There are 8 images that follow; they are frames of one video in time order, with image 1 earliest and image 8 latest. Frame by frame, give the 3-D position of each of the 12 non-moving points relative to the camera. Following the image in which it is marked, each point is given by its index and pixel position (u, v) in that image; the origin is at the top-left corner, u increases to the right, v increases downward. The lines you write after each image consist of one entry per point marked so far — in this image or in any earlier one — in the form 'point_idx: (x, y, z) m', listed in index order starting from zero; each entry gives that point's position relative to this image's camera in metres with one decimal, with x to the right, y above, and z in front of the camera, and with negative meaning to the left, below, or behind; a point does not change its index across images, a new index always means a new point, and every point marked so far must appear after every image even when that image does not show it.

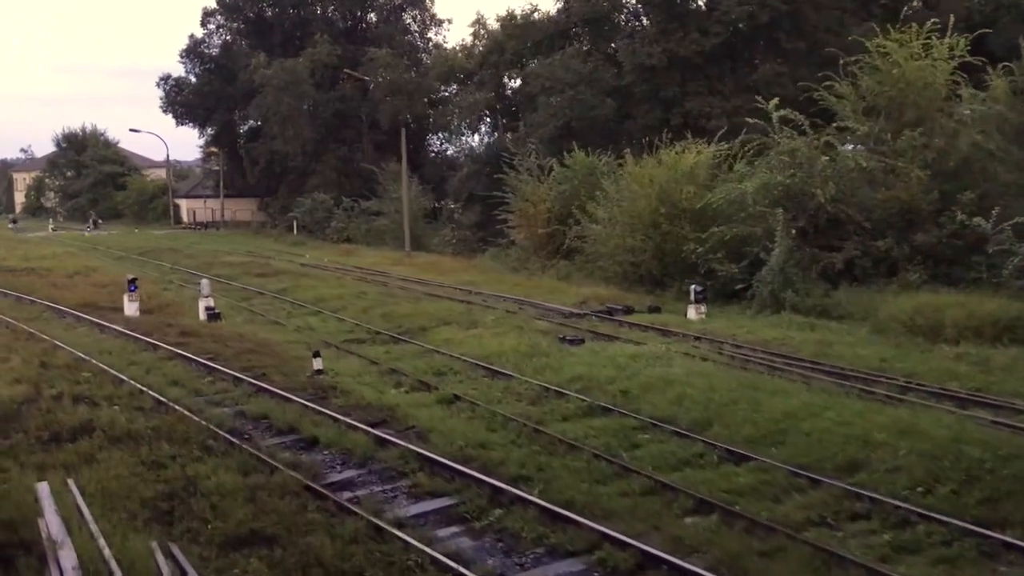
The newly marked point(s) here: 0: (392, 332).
0: (-2.2, -0.8, +17.4) m
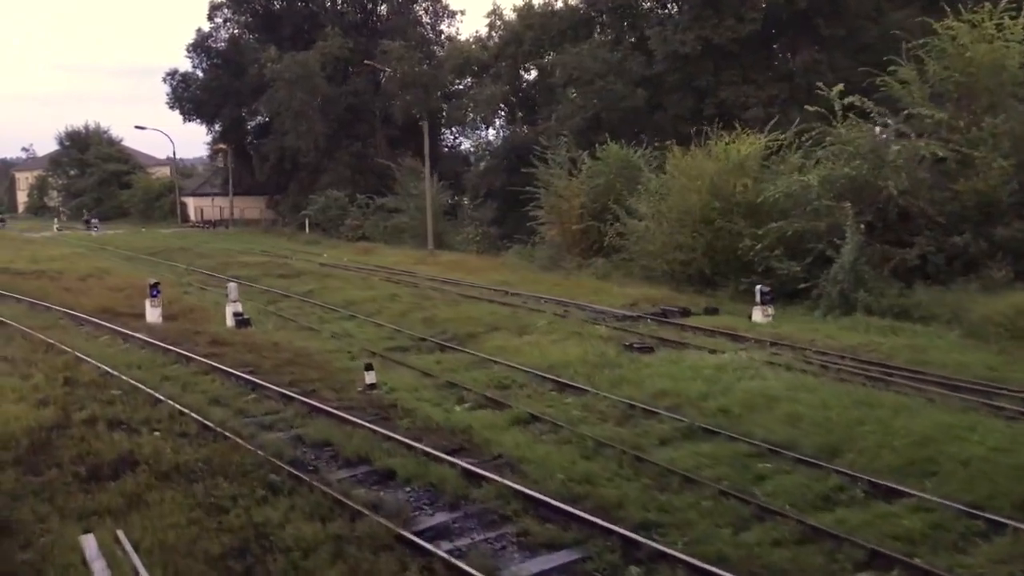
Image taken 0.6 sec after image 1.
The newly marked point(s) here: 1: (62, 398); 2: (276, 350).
0: (-1.3, -0.9, +16.2) m
1: (-5.3, -1.3, +11.1) m
2: (-3.8, -1.0, +15.2) m
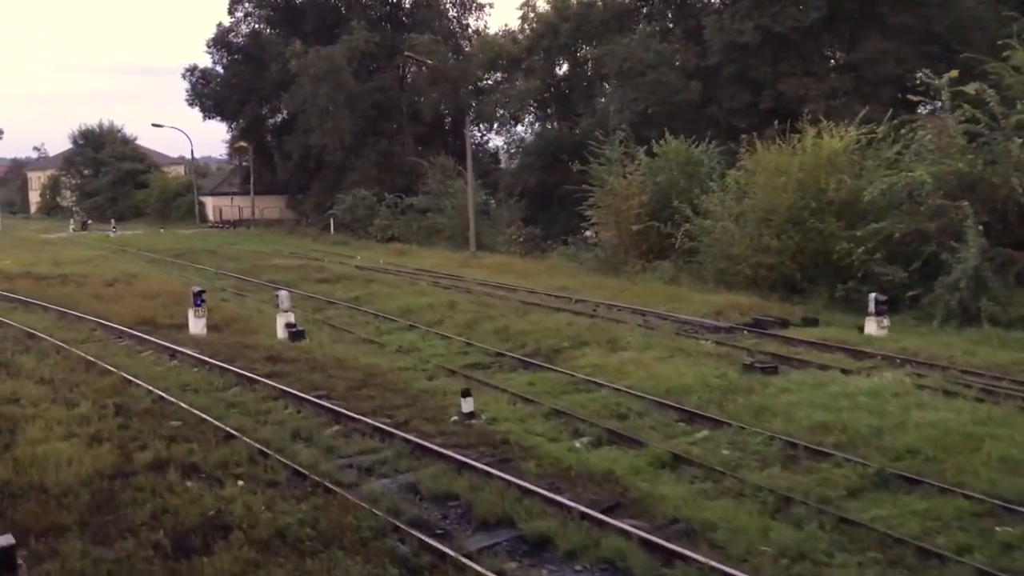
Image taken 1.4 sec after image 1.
0: (+0.1, -1.0, +14.5) m
1: (-3.9, -1.5, +9.5) m
2: (-2.4, -1.2, +13.5) m
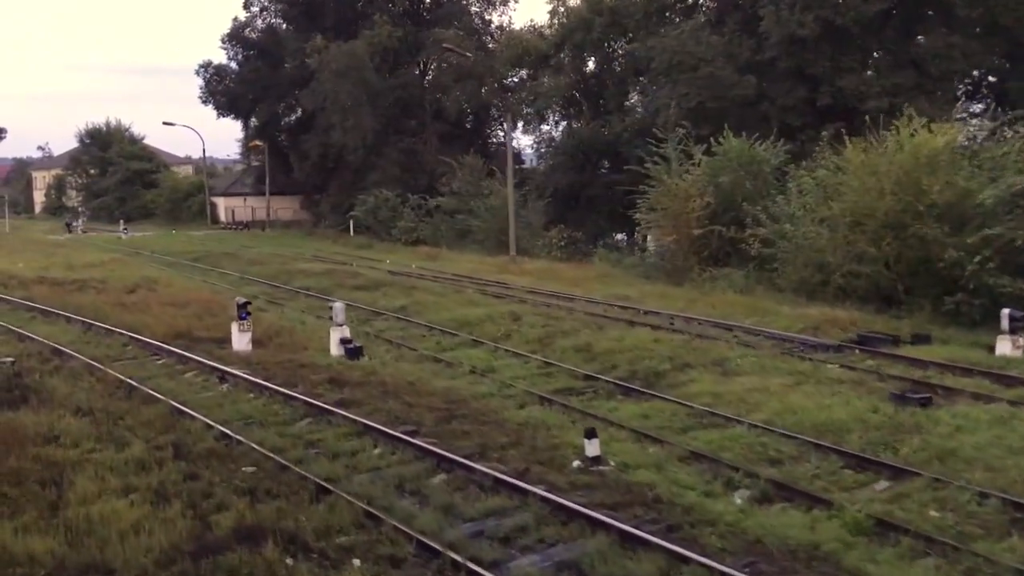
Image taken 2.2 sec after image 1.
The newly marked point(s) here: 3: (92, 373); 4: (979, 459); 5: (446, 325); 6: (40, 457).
0: (+1.4, -1.2, +12.8) m
1: (-2.7, -1.6, +7.8) m
2: (-1.2, -1.3, +11.8) m
3: (-5.8, -1.2, +13.0) m
4: (+4.2, -1.5, +8.5) m
5: (-1.2, -0.7, +17.8) m
6: (-4.2, -1.5, +8.5) m
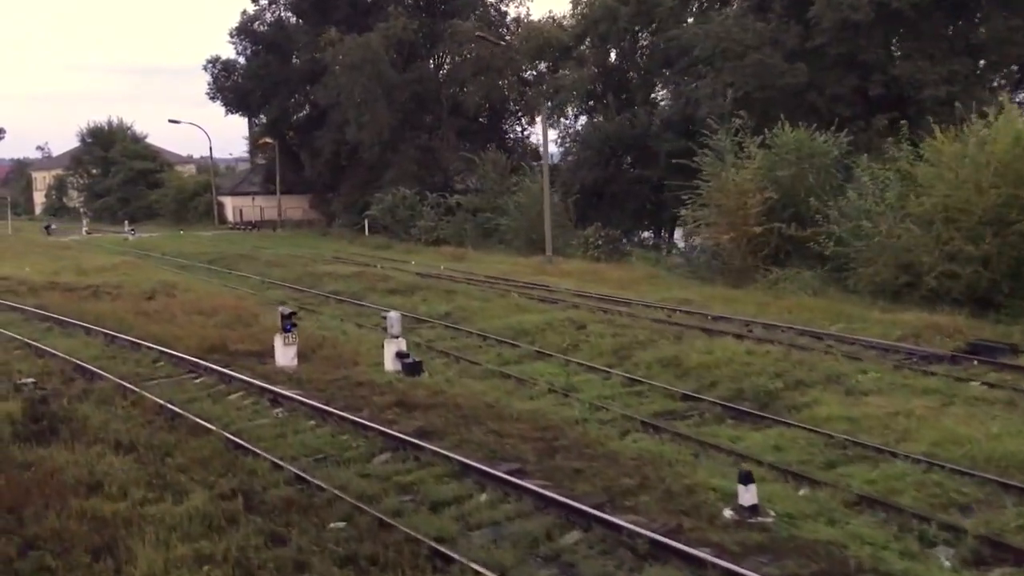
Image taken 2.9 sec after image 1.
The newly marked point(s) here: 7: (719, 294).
0: (+2.4, -1.3, +11.4) m
1: (-1.6, -1.8, +6.3) m
2: (-0.1, -1.5, +10.3) m
3: (-4.7, -1.3, +11.5) m
4: (+5.3, -1.6, +7.0) m
5: (-0.2, -0.8, +16.3) m
6: (-3.2, -1.7, +7.0) m
7: (+4.3, -0.2, +19.7) m
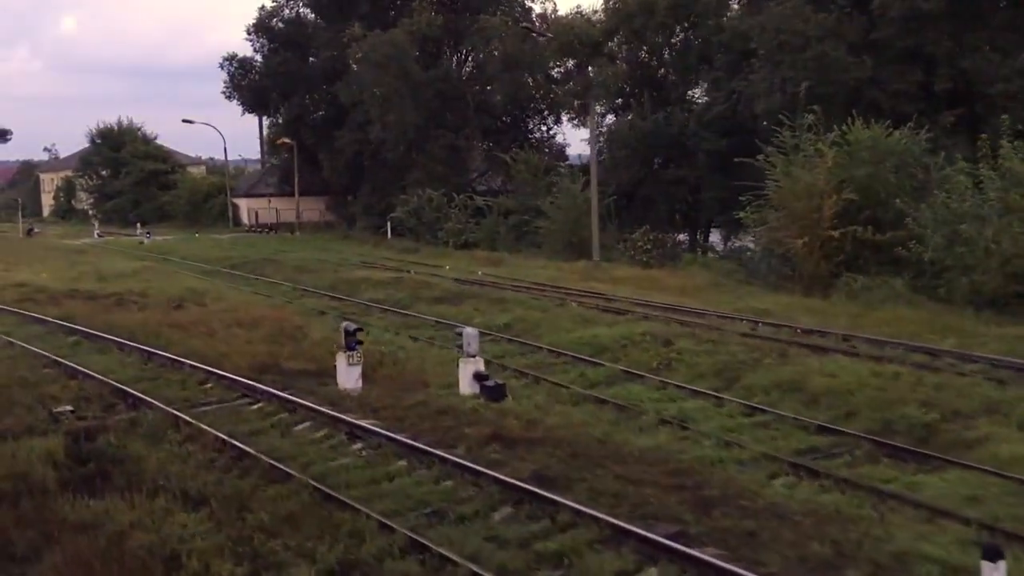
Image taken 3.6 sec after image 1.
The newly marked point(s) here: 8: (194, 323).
0: (+3.6, -1.5, +9.8) m
1: (-0.4, -1.9, +4.8) m
2: (+1.1, -1.6, +8.8) m
3: (-3.5, -1.5, +10.0) m
4: (+6.4, -1.8, +5.5) m
5: (+1.0, -0.9, +14.8) m
6: (-2.0, -1.8, +5.5) m
7: (+5.5, -0.3, +18.2) m
8: (-6.0, -0.7, +18.0) m
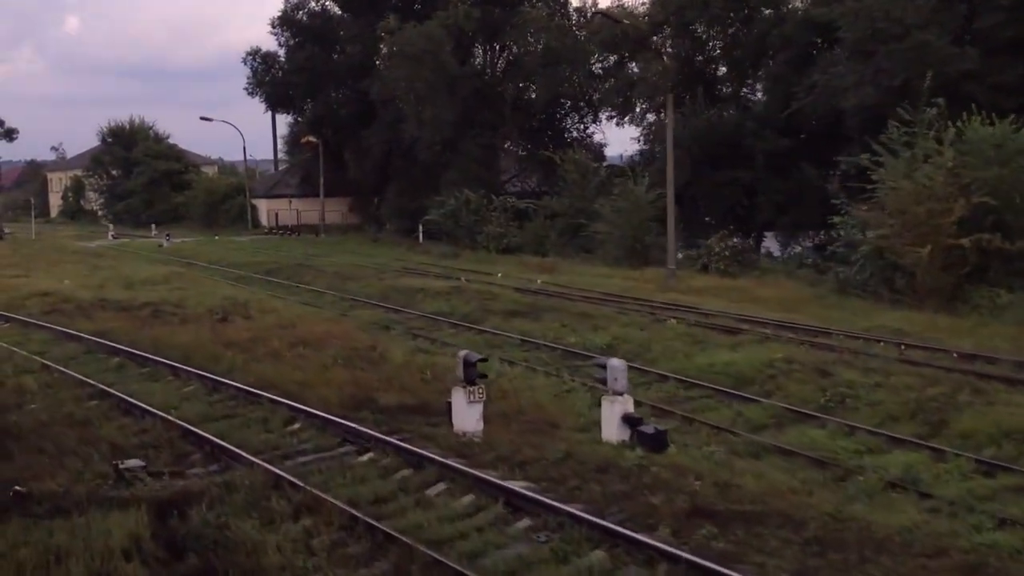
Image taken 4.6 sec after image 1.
0: (+5.2, -1.7, +7.7) m
1: (+1.2, -2.1, +2.6) m
2: (+2.7, -1.9, +6.7) m
3: (-1.9, -1.7, +7.9) m
4: (+8.1, -2.0, +3.3) m
5: (+2.7, -1.2, +12.6) m
6: (-0.4, -2.1, +3.4) m
7: (+7.1, -0.6, +16.0) m
8: (-4.4, -0.9, +15.9) m
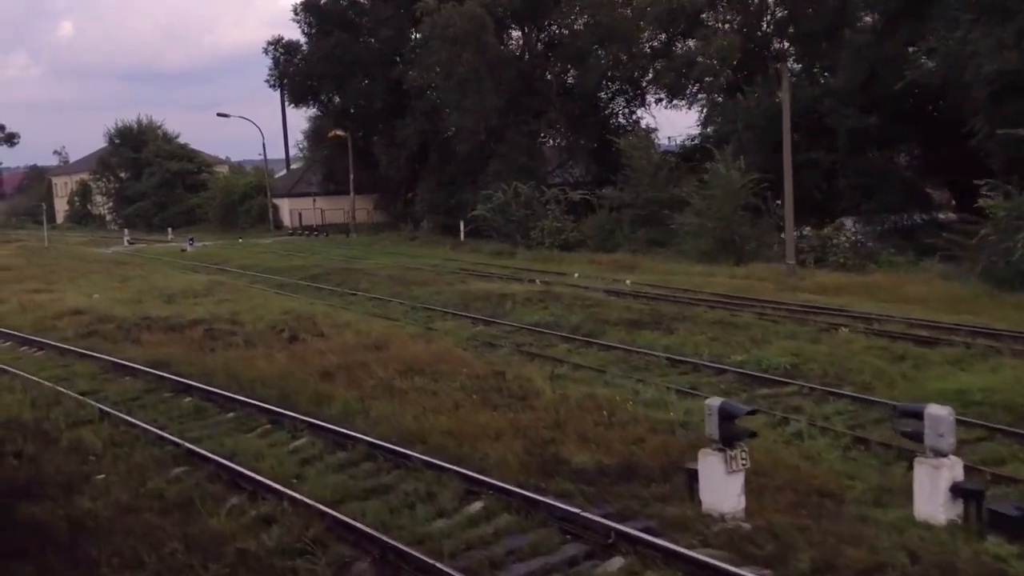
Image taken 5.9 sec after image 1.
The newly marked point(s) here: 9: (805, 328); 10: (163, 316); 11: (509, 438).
0: (+7.3, -1.7, +4.8) m
1: (+3.3, -2.3, -0.2) m
2: (+4.8, -2.0, +3.8) m
3: (+0.2, -1.9, +5.0) m
4: (+10.1, -2.0, +0.4) m
5: (+4.7, -1.3, +9.8) m
6: (+1.7, -2.3, +0.5) m
7: (+9.2, -0.5, +13.1) m
8: (-2.3, -1.1, +13.0) m
9: (+4.6, -0.6, +14.8) m
10: (-7.1, -0.6, +19.2) m
11: (0.0, -1.4, +9.1) m
